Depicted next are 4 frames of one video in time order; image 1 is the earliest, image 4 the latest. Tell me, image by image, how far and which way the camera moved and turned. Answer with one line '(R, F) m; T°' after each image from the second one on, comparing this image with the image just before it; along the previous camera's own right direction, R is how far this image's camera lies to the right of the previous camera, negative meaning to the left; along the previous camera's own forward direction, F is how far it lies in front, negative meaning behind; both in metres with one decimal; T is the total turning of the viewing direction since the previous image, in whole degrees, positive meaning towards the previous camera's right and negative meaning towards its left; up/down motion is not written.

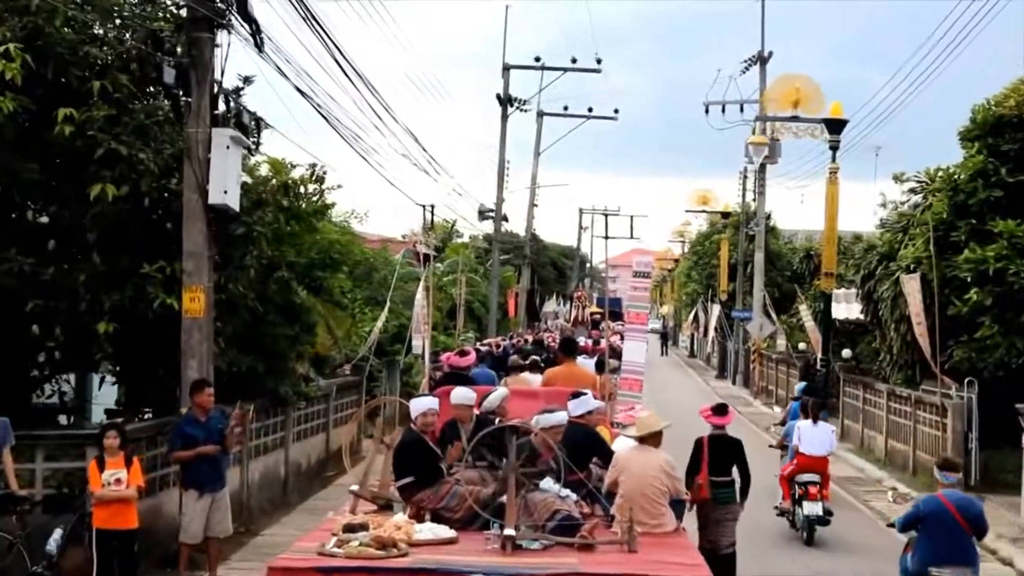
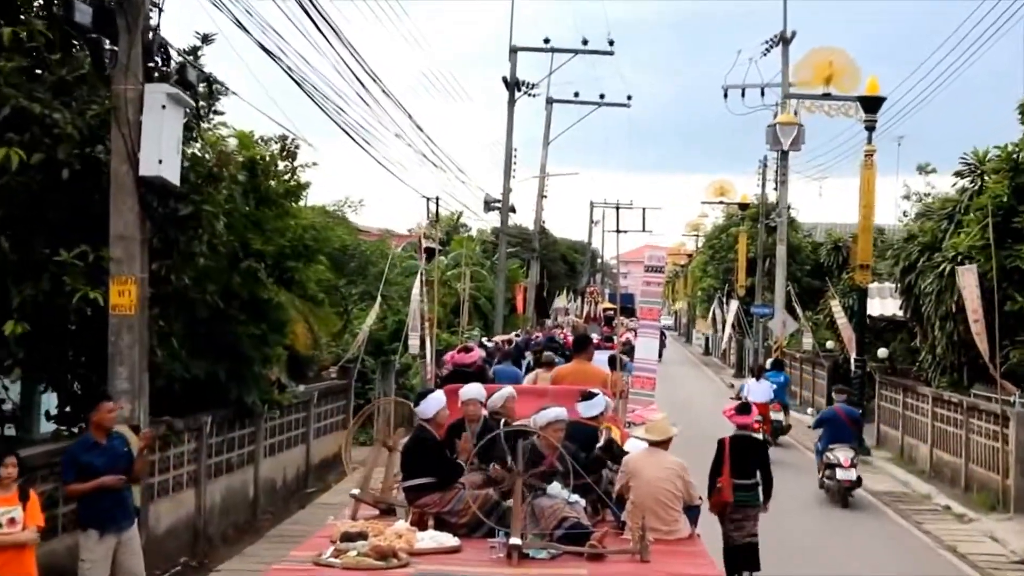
(0.0, +0.8) m; -1°
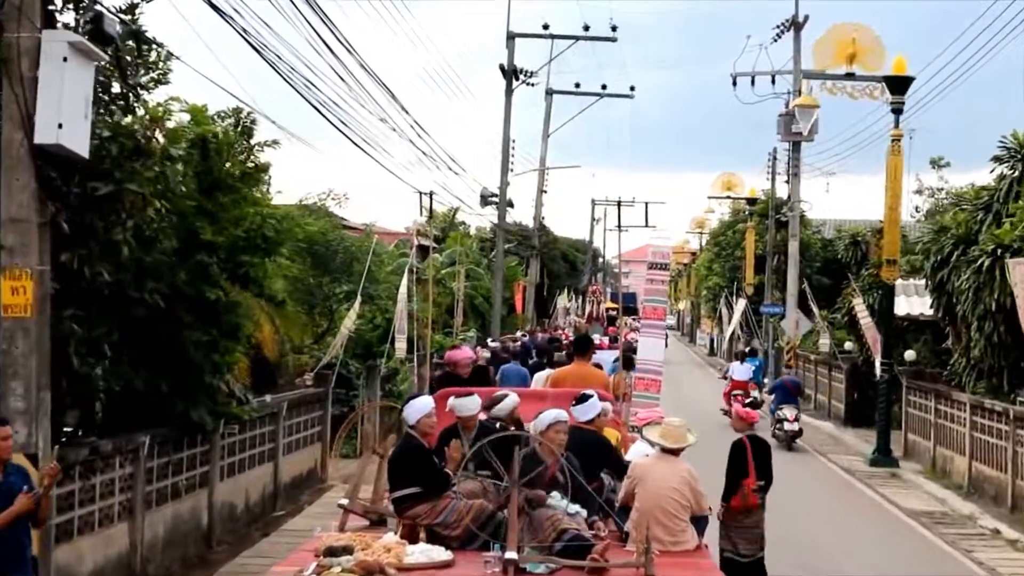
(0.0, +0.7) m; 0°
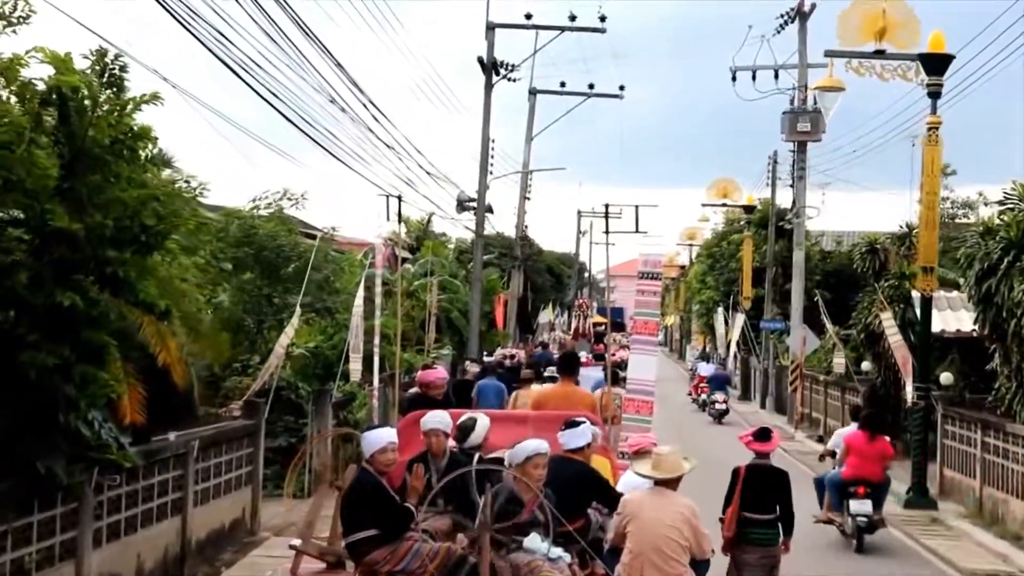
(+0.1, +1.2) m; +1°
